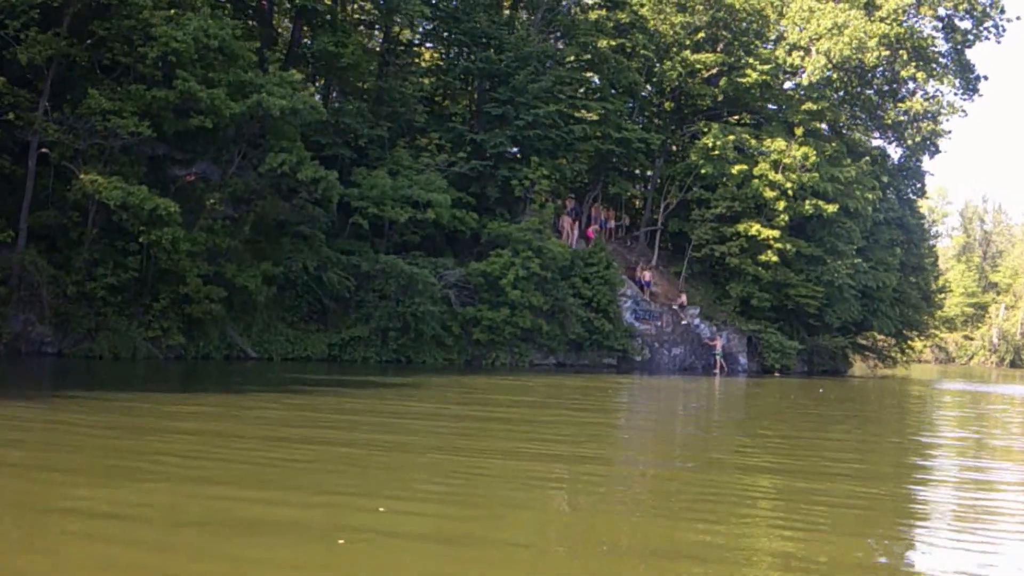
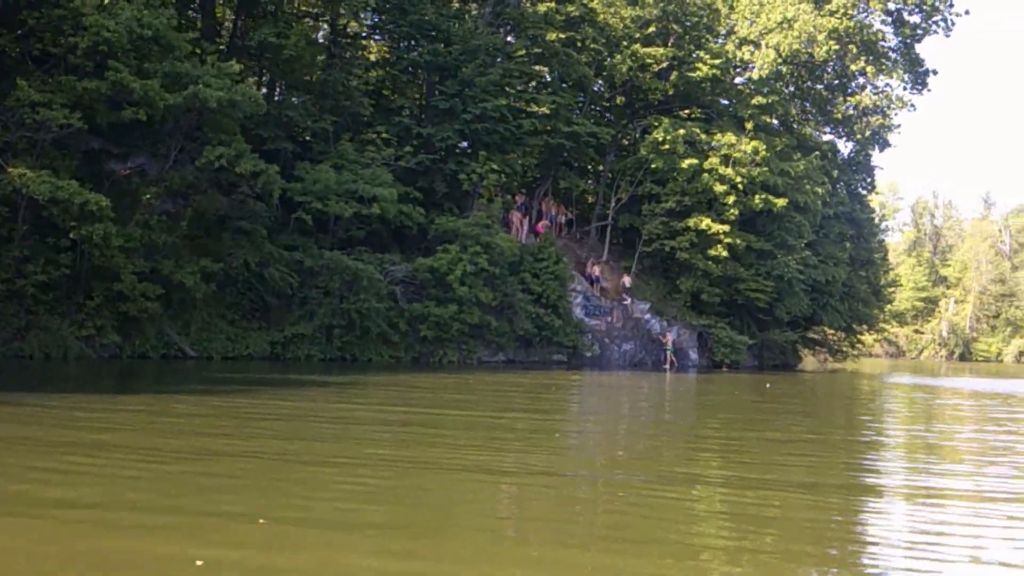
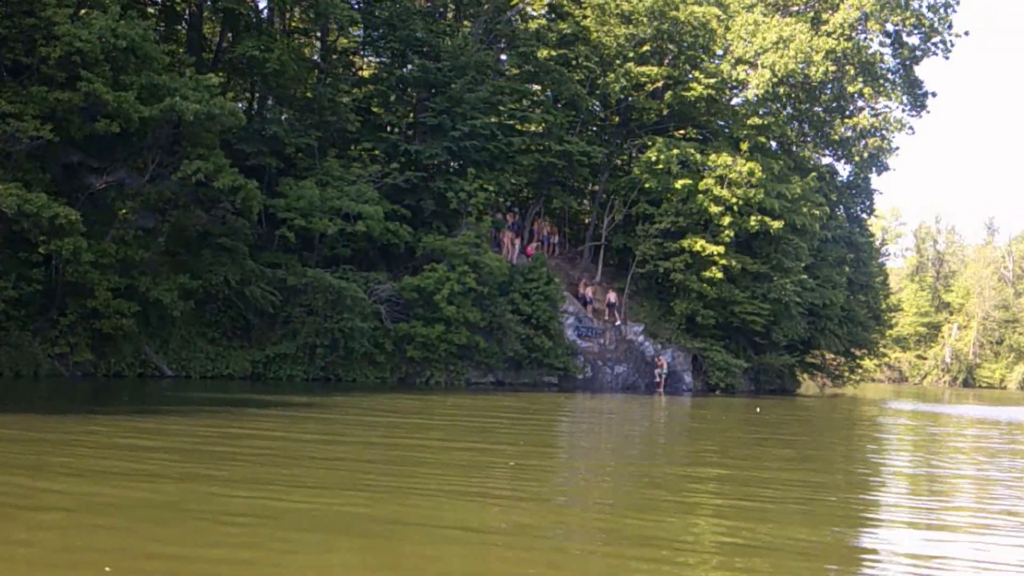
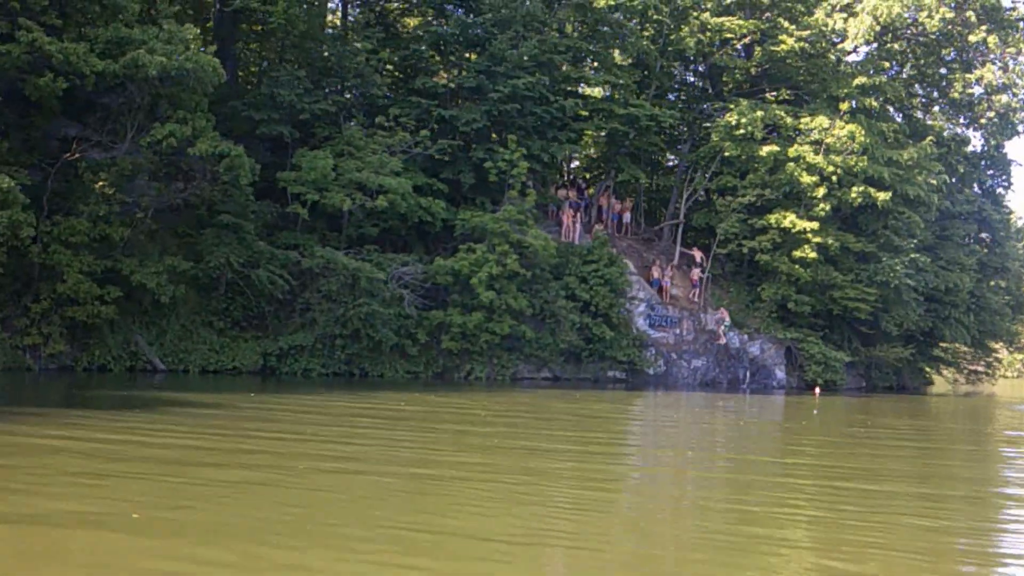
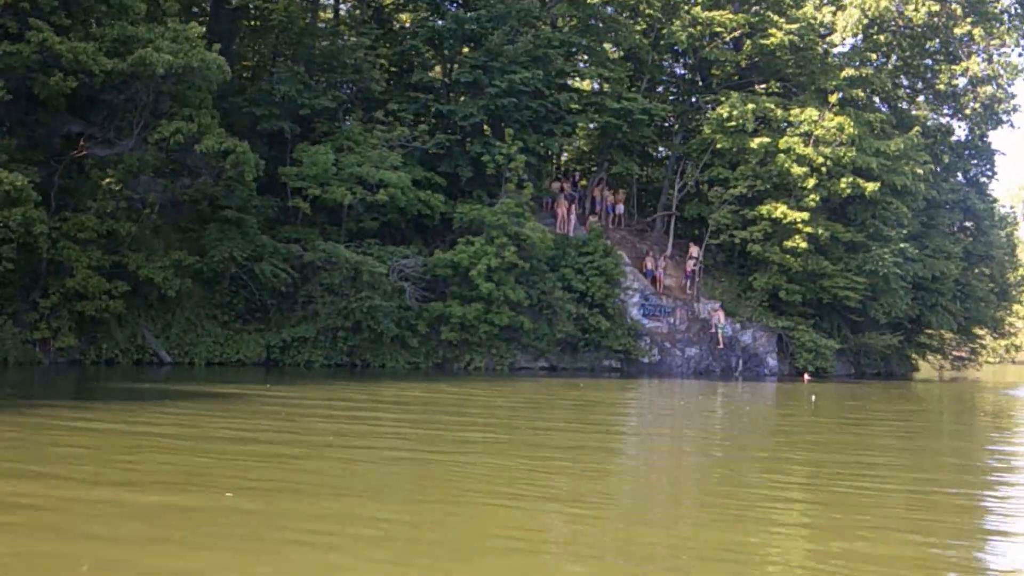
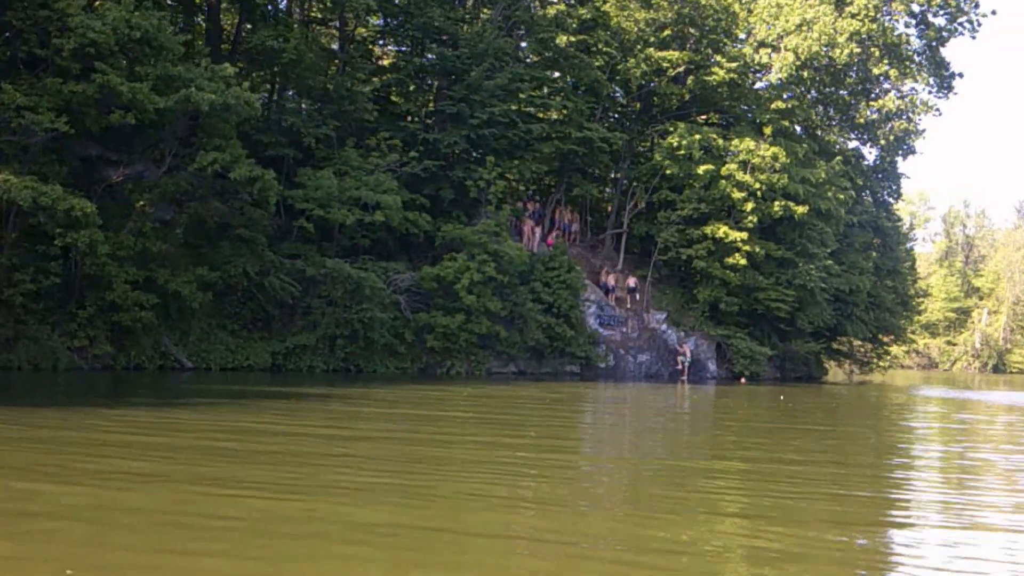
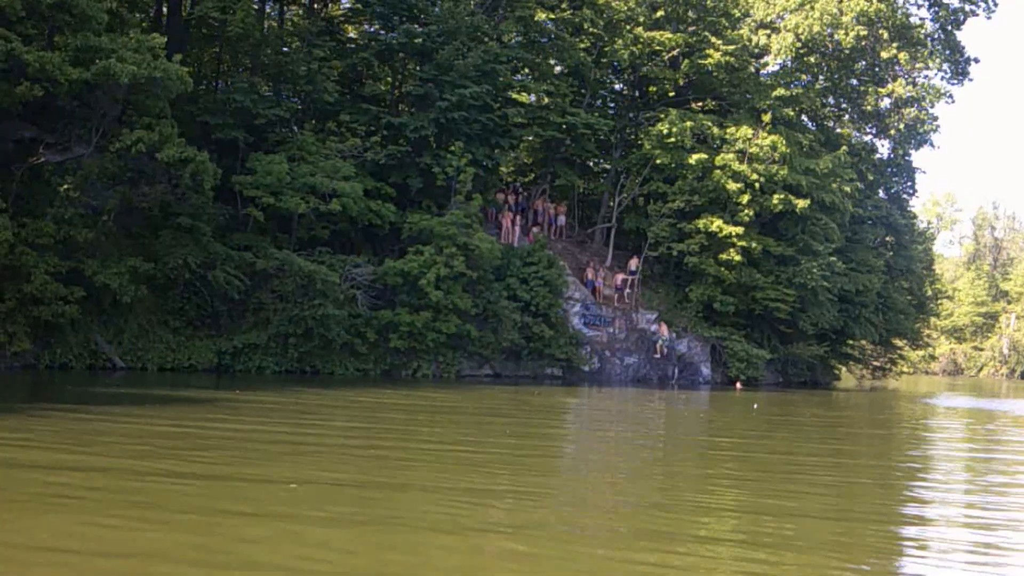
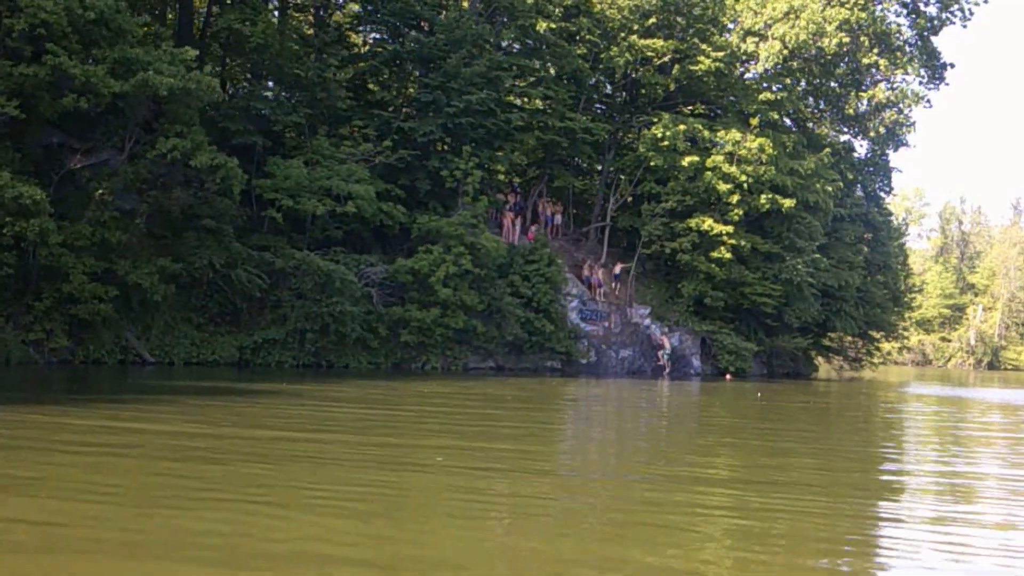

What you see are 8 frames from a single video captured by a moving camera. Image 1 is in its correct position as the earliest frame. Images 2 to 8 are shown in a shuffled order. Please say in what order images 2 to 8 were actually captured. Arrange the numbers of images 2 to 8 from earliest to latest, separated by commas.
2, 3, 6, 8, 7, 5, 4
